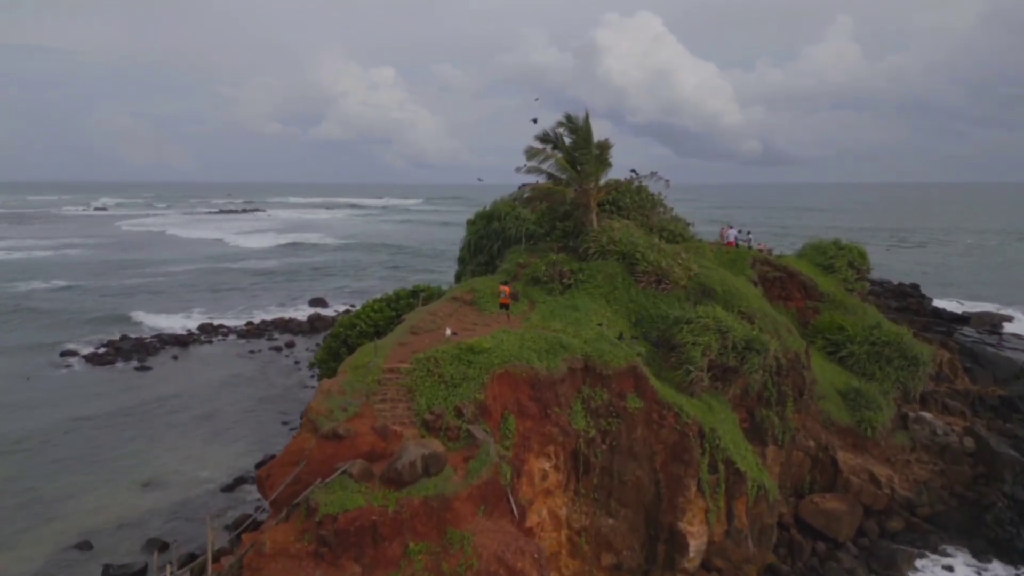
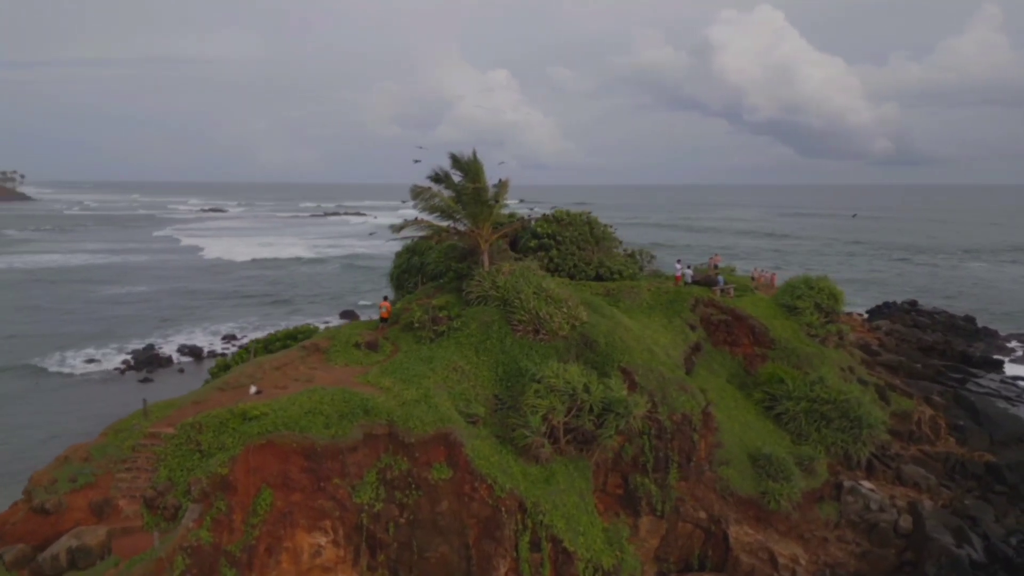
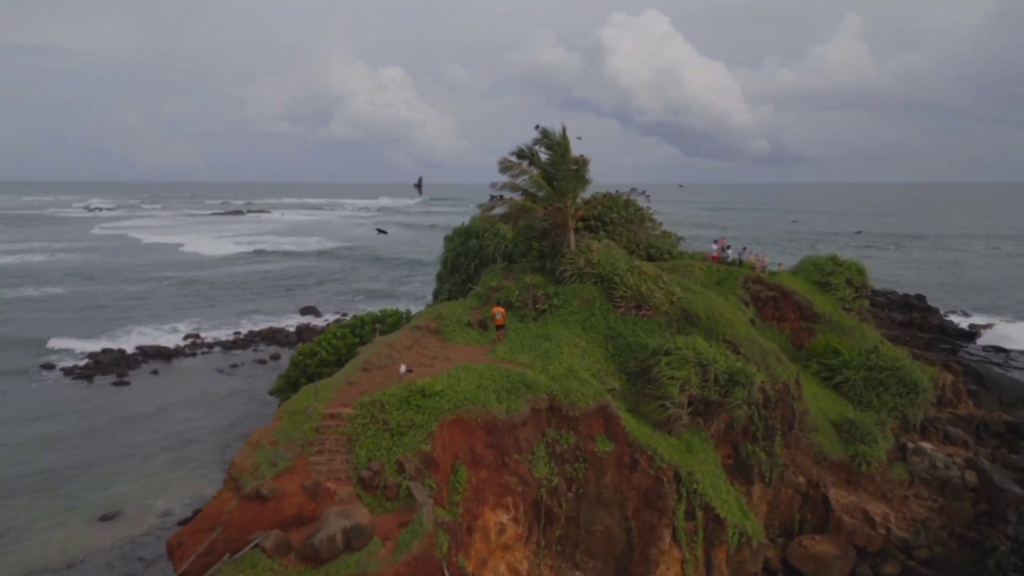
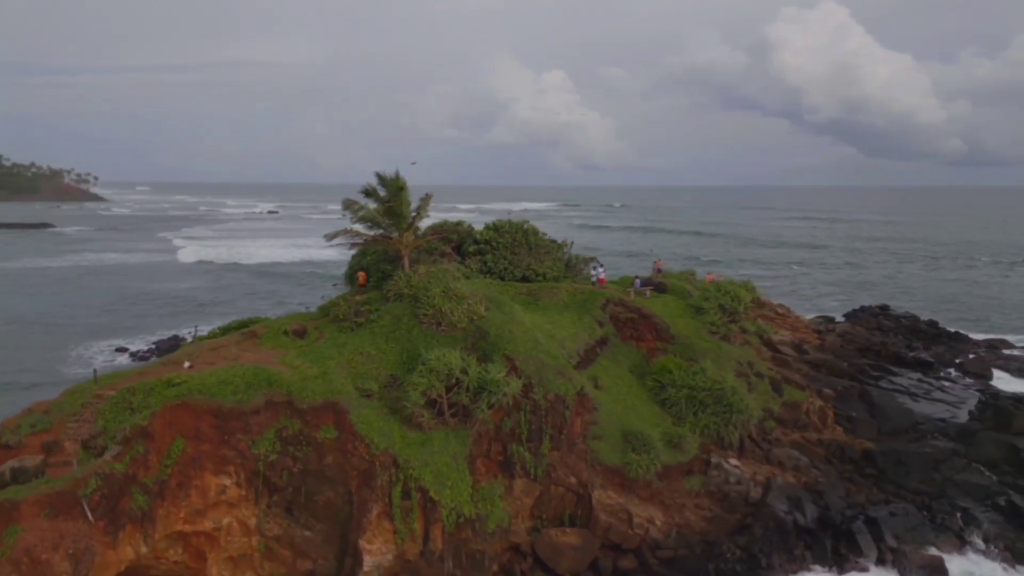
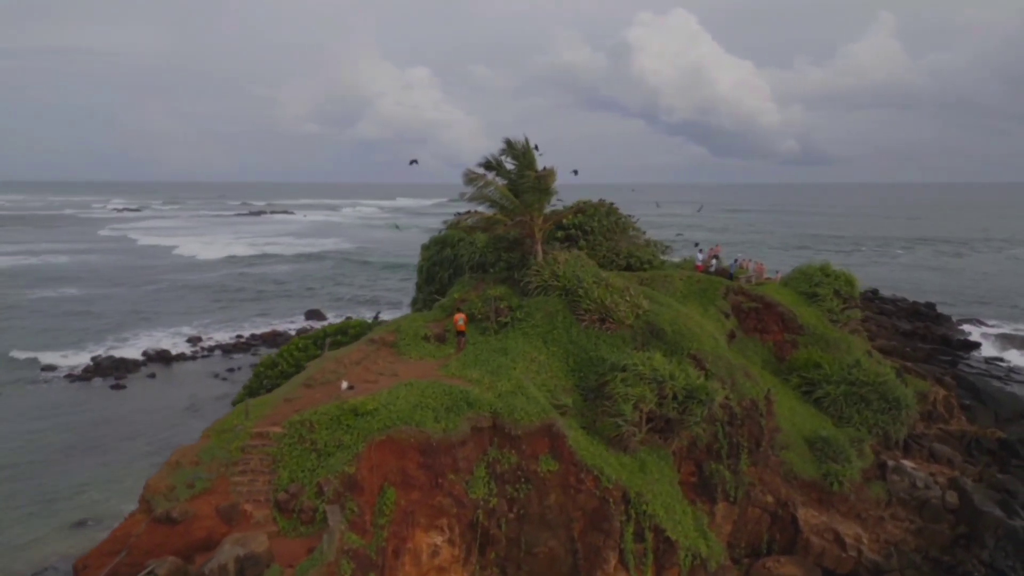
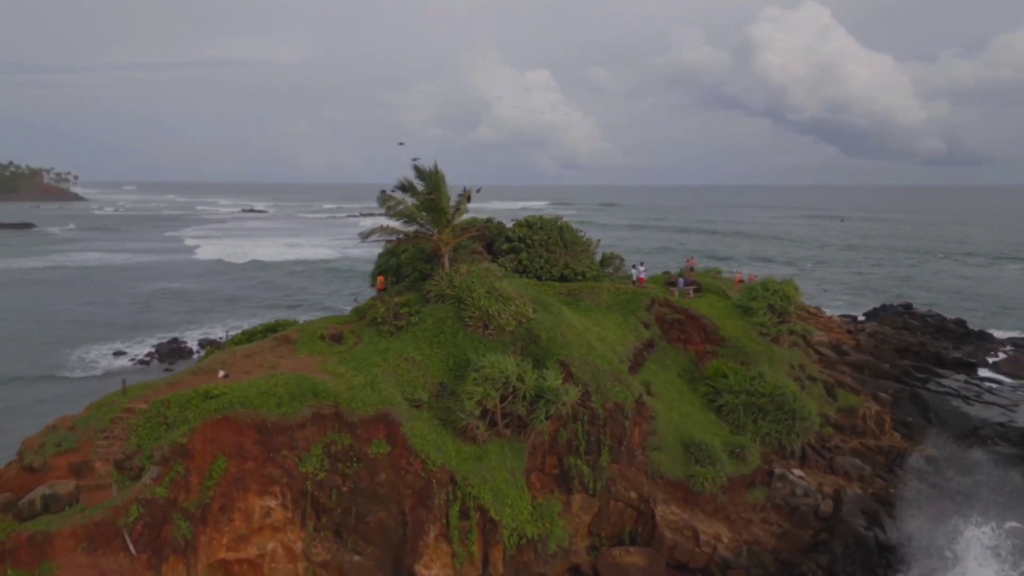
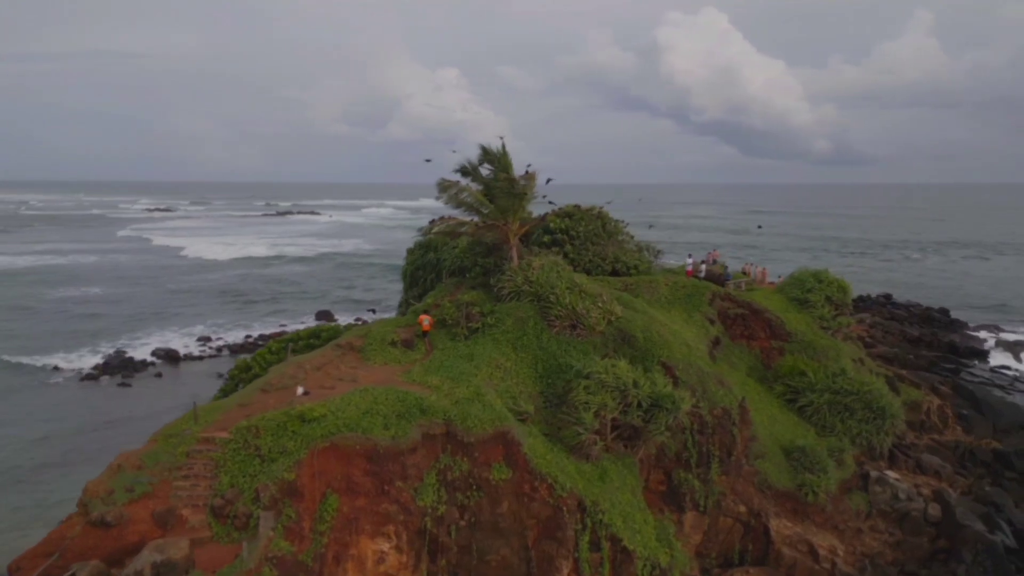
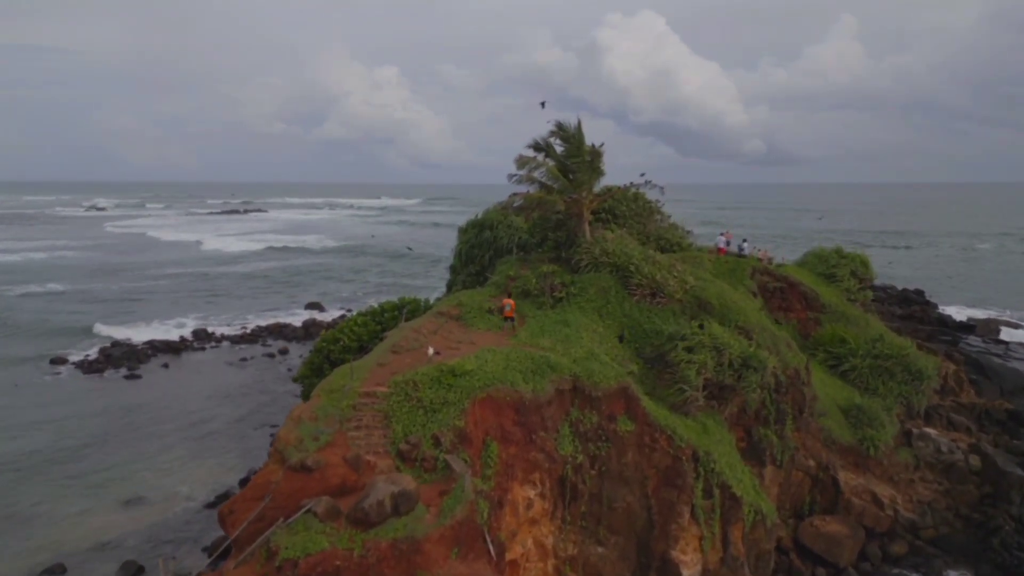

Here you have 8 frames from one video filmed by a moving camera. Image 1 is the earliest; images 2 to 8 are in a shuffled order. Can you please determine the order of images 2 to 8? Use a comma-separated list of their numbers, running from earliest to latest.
8, 3, 5, 7, 2, 6, 4
